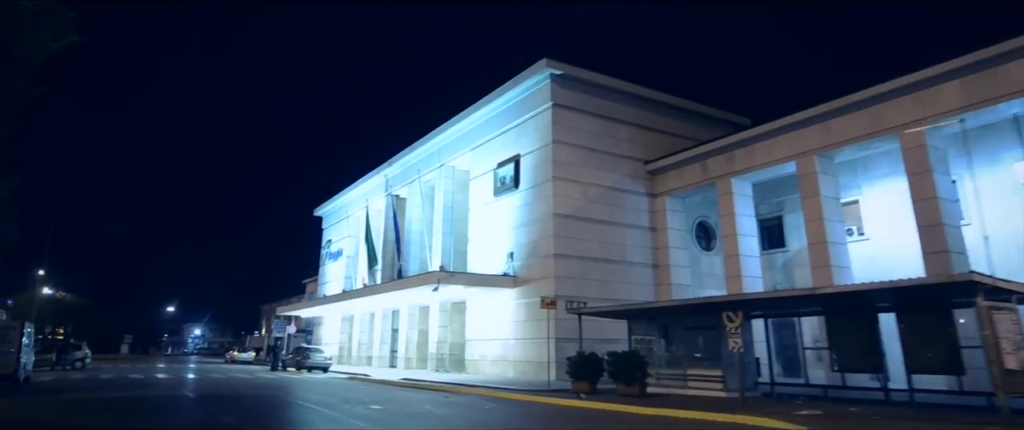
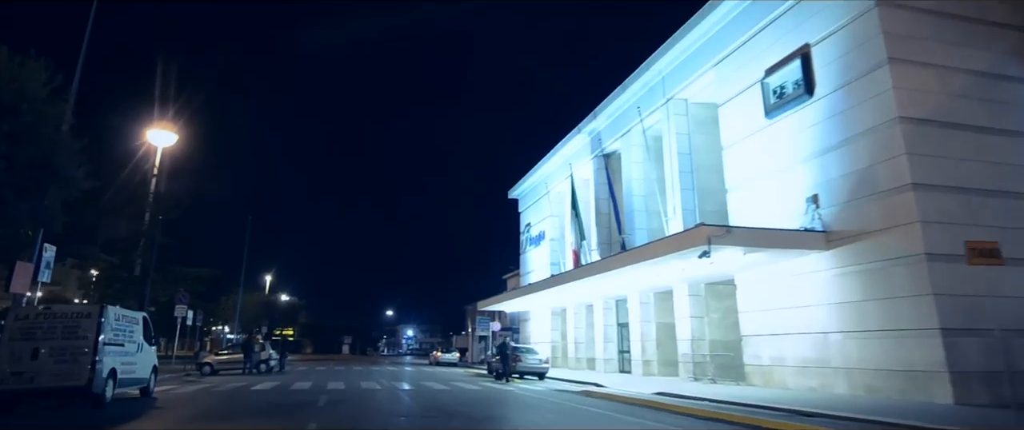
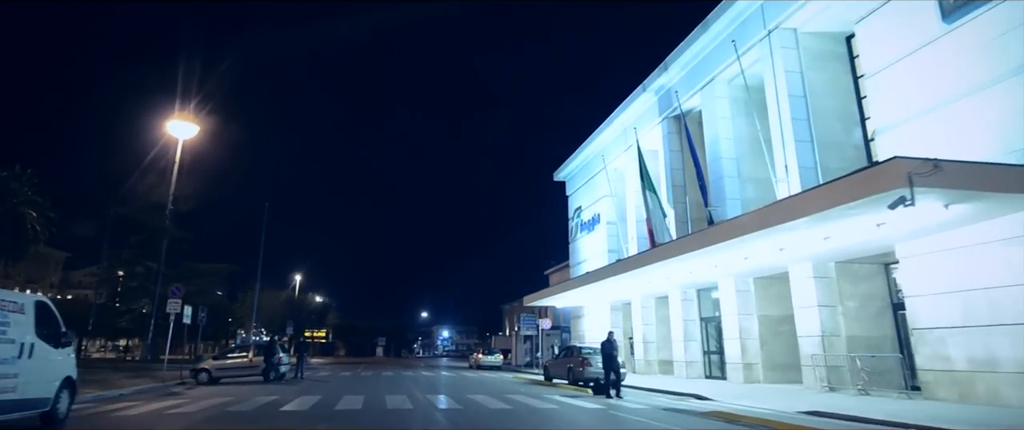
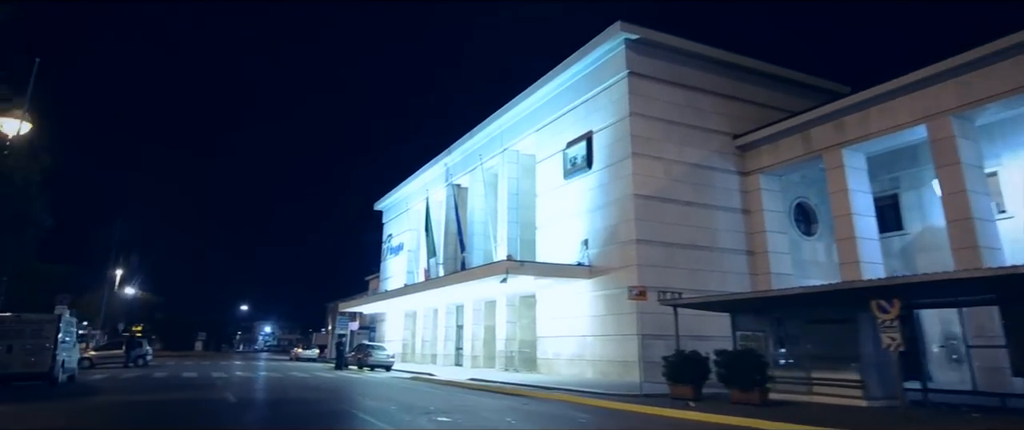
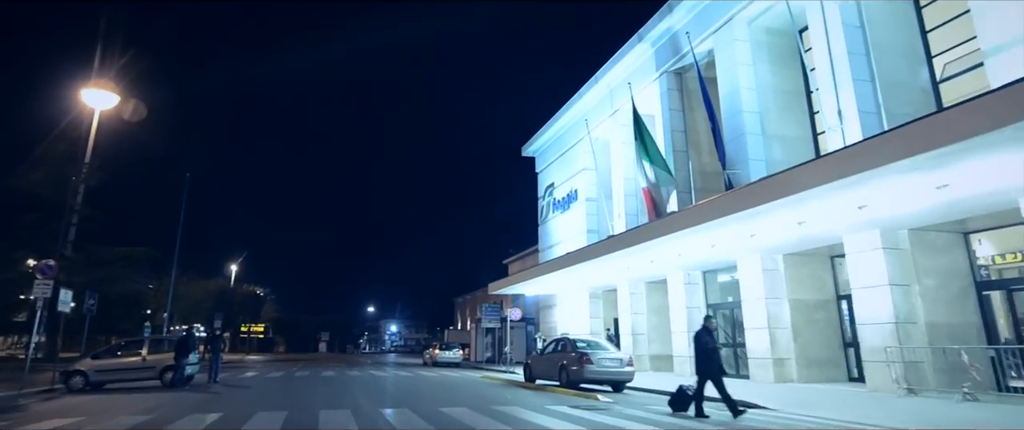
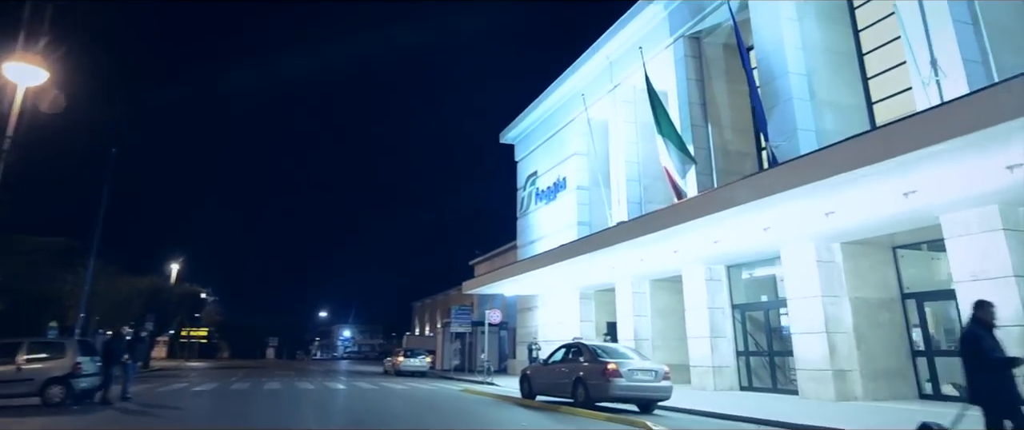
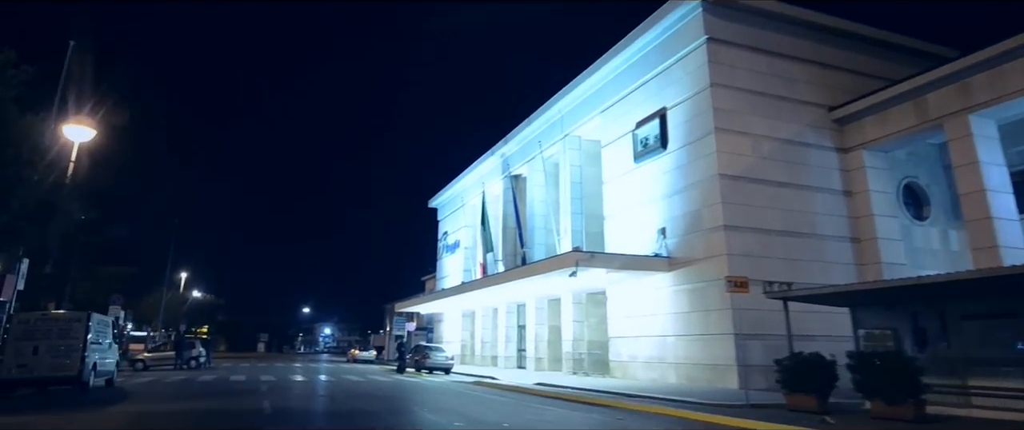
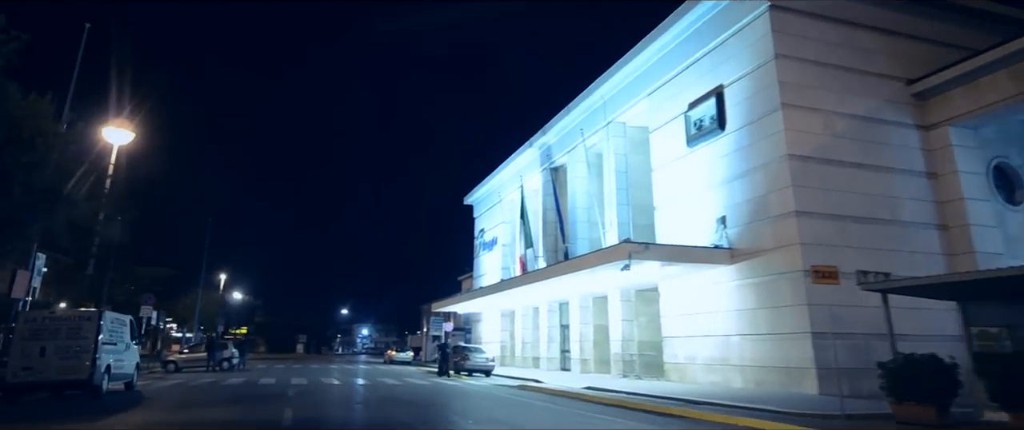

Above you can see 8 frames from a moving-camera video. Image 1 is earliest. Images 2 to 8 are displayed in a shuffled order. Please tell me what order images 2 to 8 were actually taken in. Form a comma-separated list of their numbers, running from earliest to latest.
4, 7, 8, 2, 3, 5, 6
